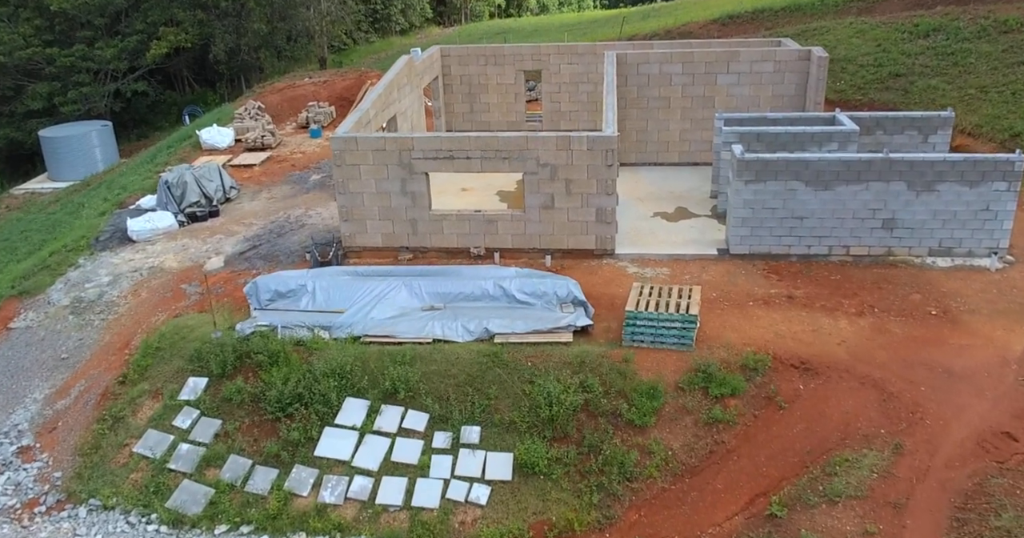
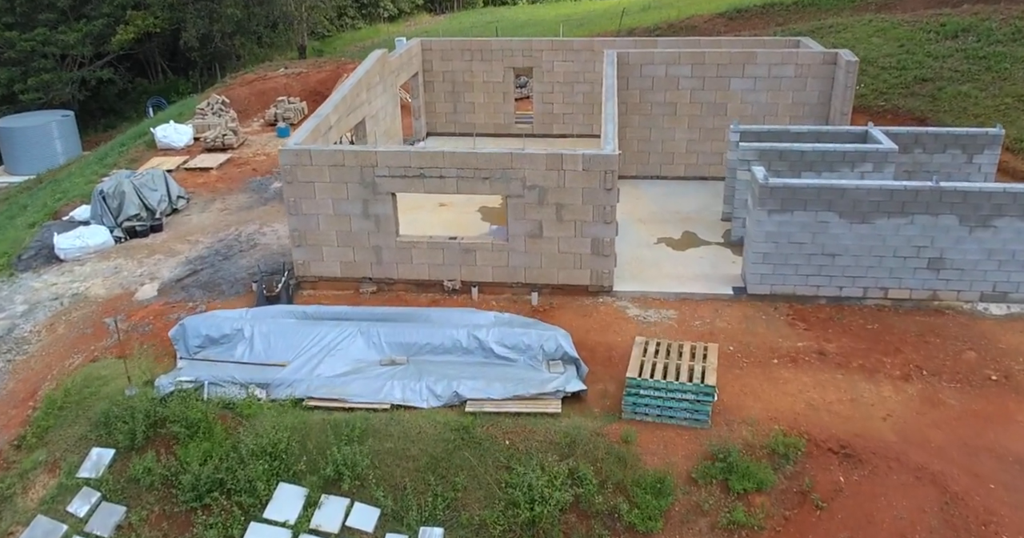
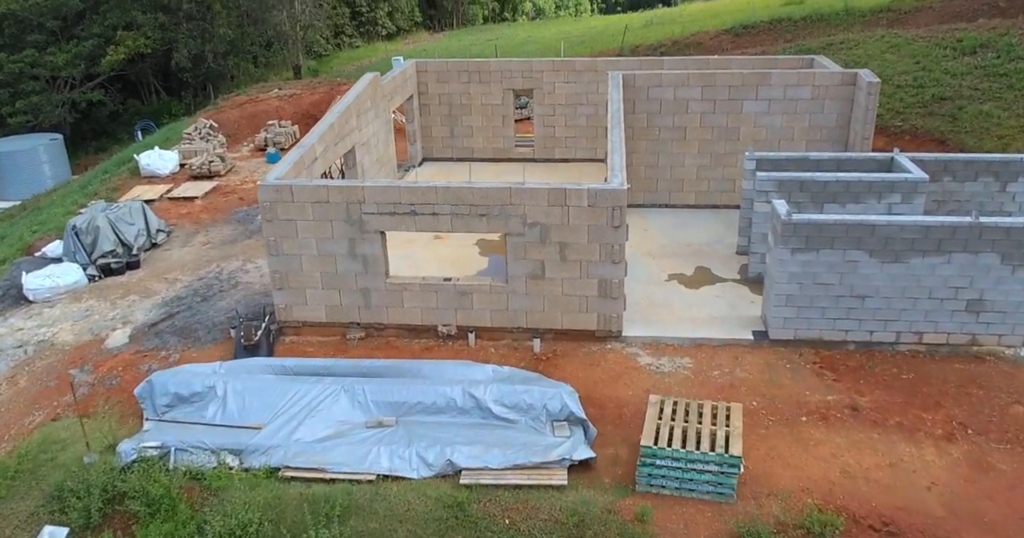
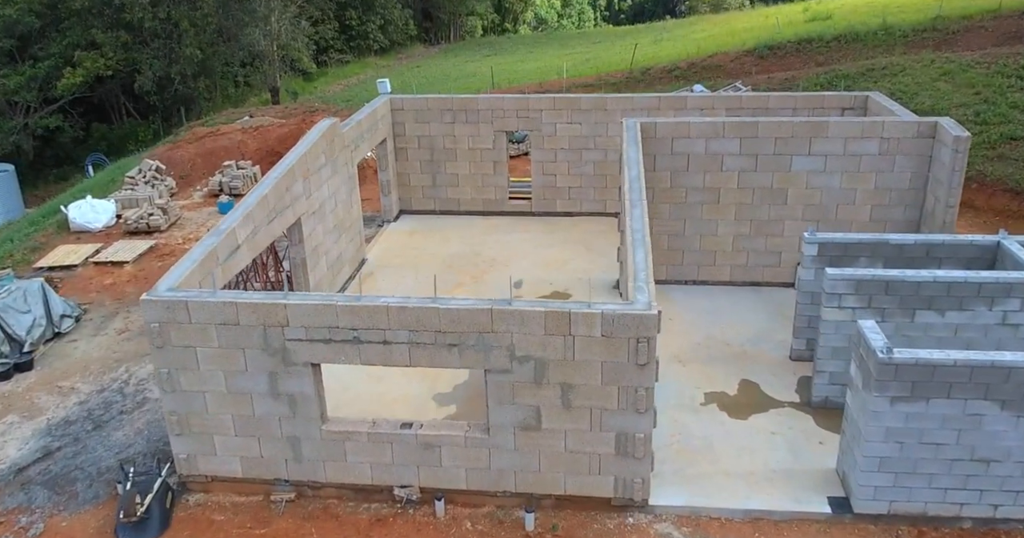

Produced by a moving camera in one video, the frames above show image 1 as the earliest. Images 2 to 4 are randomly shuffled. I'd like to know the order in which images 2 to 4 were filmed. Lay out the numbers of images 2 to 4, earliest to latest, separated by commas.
2, 3, 4
